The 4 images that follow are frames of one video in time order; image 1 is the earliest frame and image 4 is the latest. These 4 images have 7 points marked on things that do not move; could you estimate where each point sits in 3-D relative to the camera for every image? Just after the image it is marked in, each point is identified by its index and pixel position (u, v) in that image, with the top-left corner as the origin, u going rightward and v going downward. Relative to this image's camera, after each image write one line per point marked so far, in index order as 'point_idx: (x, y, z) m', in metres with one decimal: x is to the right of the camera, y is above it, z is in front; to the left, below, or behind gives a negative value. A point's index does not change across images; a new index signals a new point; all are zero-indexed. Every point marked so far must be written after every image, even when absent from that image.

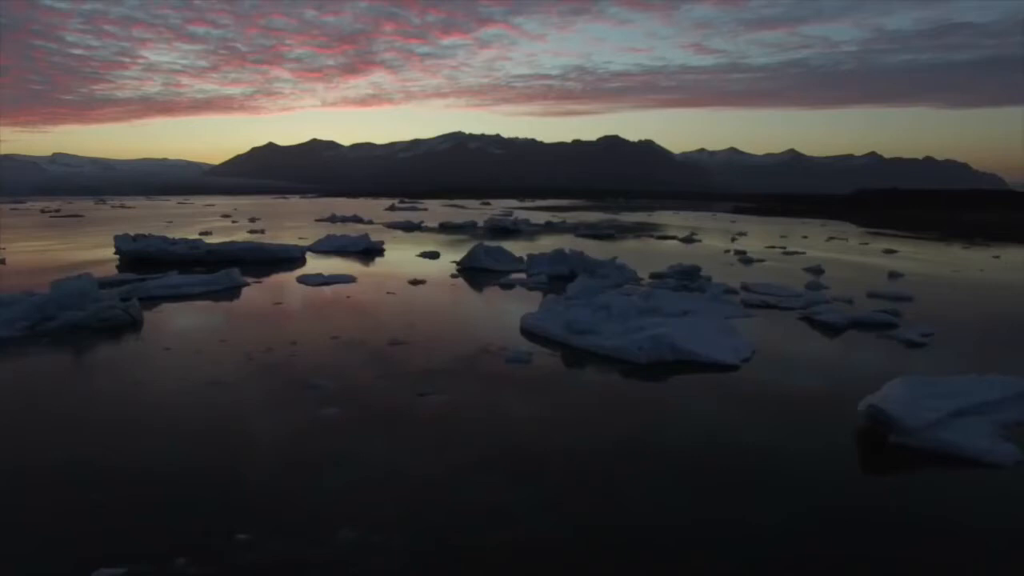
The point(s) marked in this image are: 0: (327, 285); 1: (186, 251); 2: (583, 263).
0: (-2.8, +0.1, +11.1) m
1: (-6.1, +0.7, +14.4) m
2: (+0.9, +0.3, +10.8) m
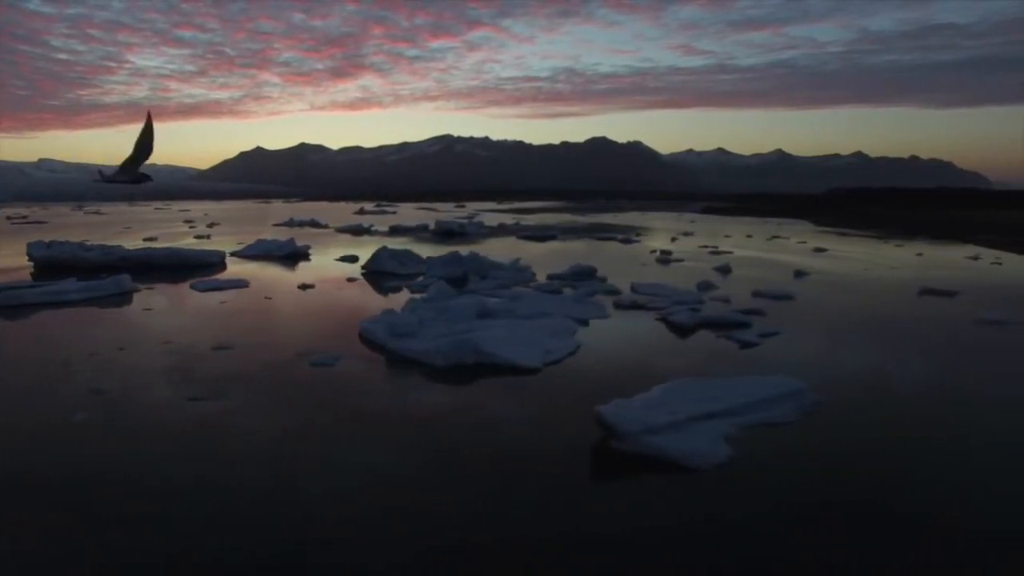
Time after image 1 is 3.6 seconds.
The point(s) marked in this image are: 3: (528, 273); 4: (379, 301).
0: (-4.2, 0.0, +10.9) m
1: (-7.7, +0.6, +14.2) m
2: (-0.5, +0.3, +10.7) m
3: (+0.2, +0.2, +10.6) m
4: (-1.8, -0.2, +9.6) m
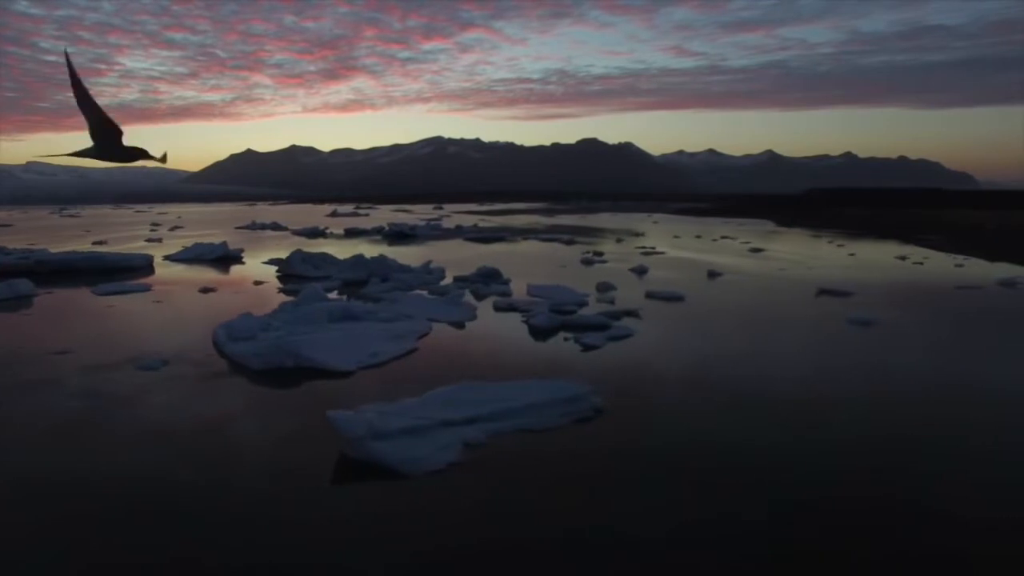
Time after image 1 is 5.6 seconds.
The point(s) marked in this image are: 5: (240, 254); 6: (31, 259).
0: (-5.6, -0.1, +10.9) m
1: (-9.1, +0.5, +14.1) m
2: (-1.8, +0.3, +10.7) m
3: (-1.1, +0.2, +10.6) m
4: (-3.1, -0.2, +9.6) m
5: (-5.9, +0.8, +16.6) m
6: (-8.7, +0.5, +13.9) m
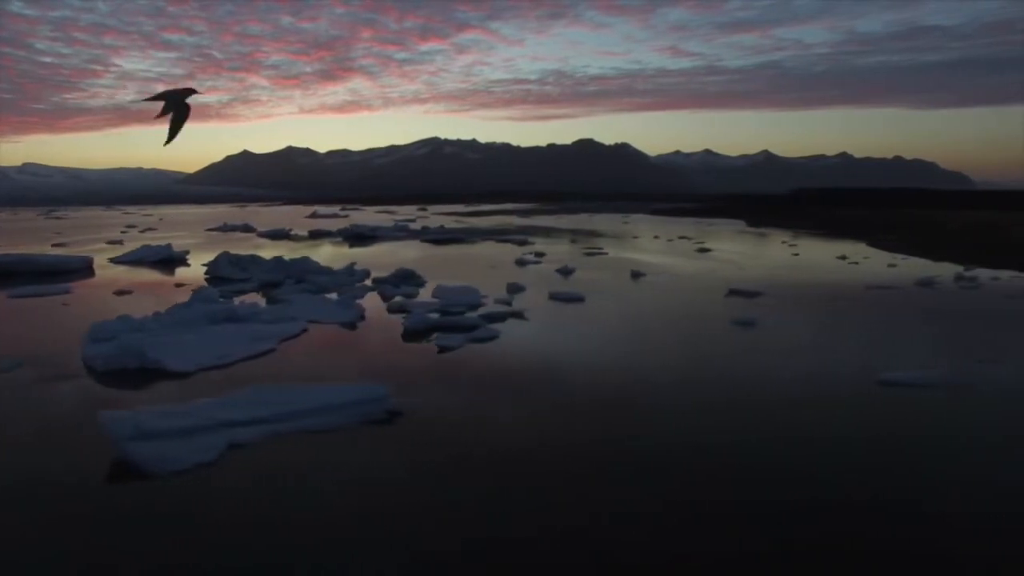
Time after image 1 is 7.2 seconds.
0: (-6.7, -0.1, +10.9) m
1: (-10.2, +0.5, +14.1) m
2: (-3.0, +0.3, +10.8) m
3: (-2.2, +0.2, +10.7) m
4: (-4.2, -0.2, +9.7) m
5: (-7.1, +0.7, +16.7) m
6: (-9.9, +0.5, +13.9) m
